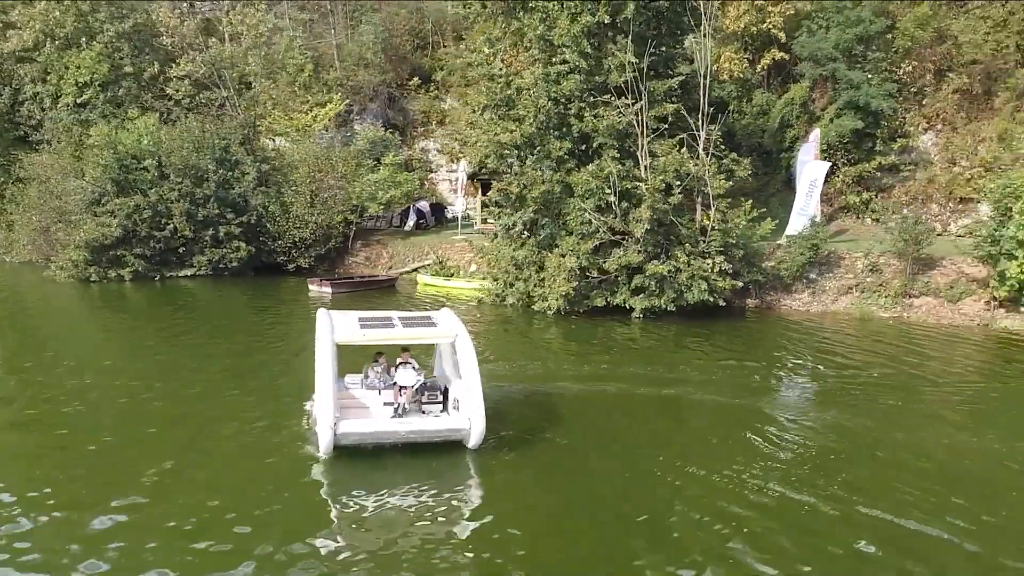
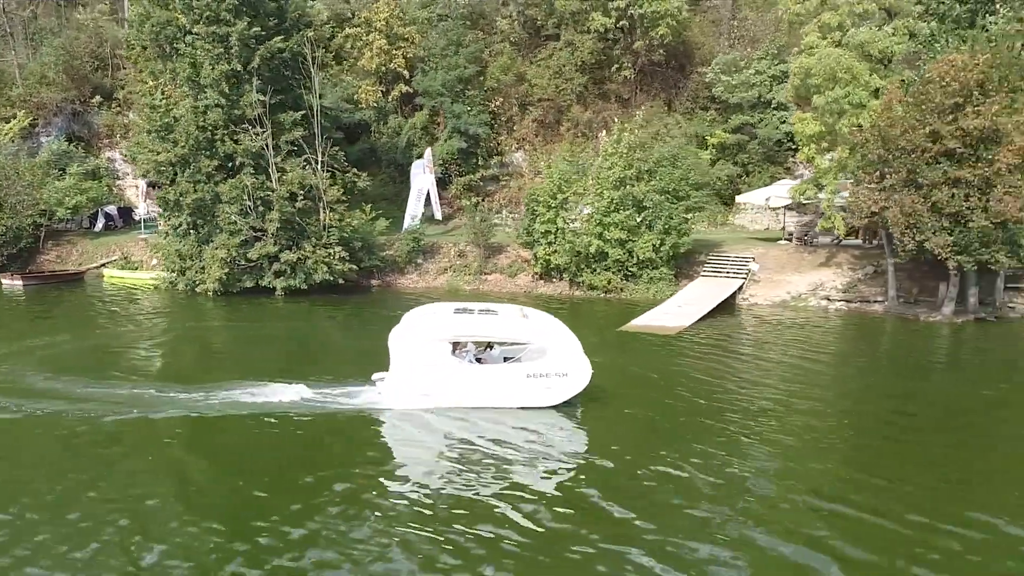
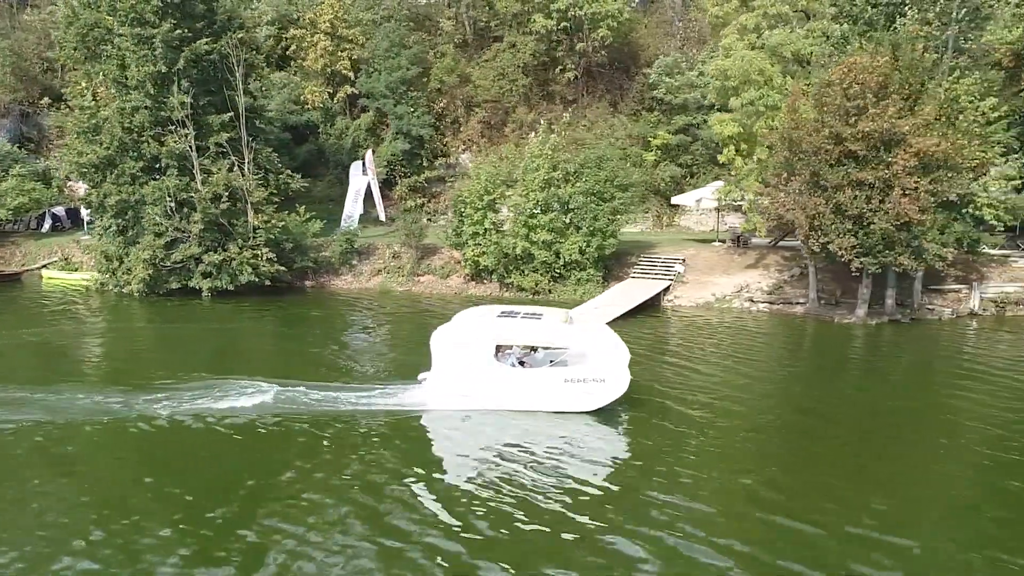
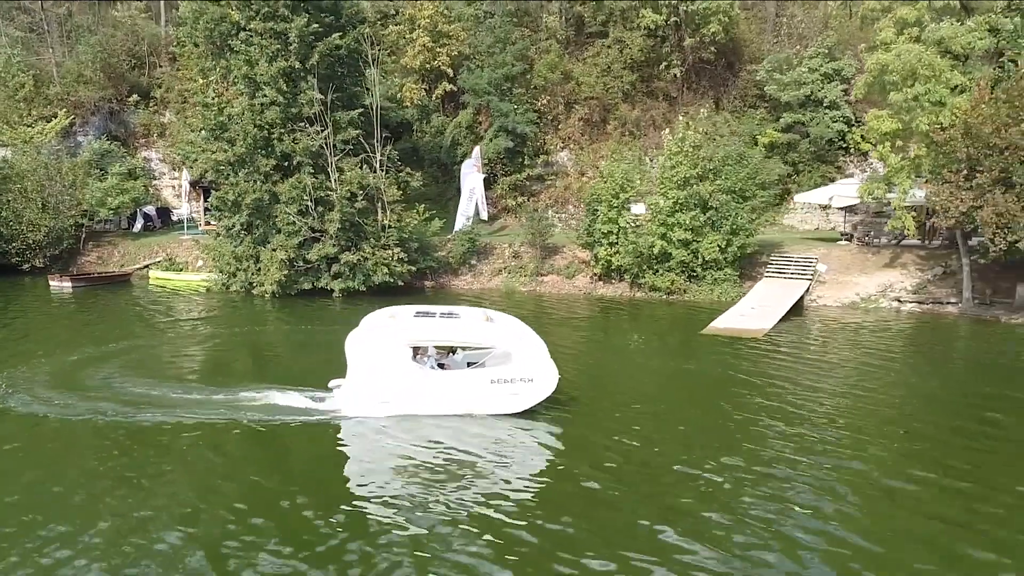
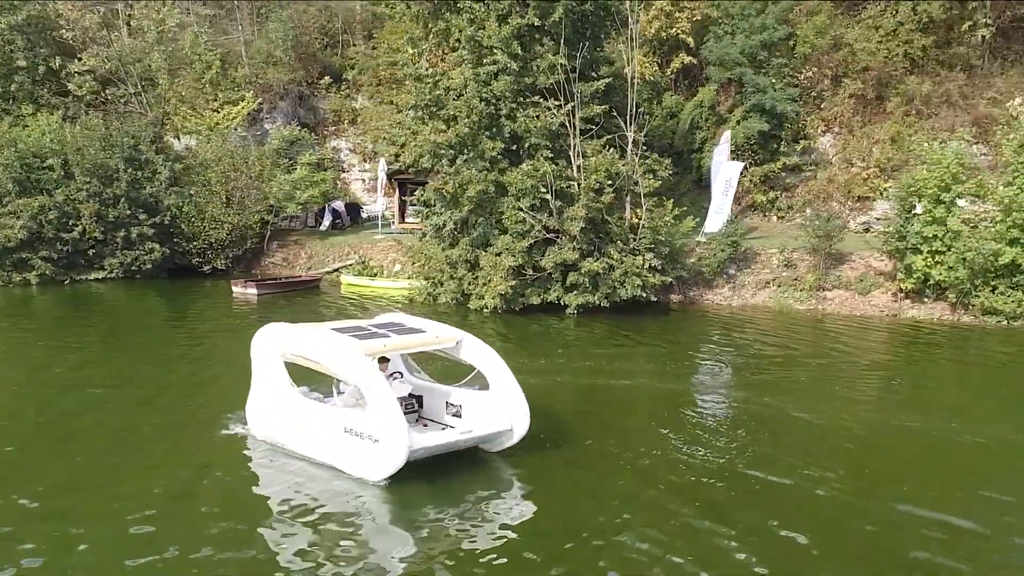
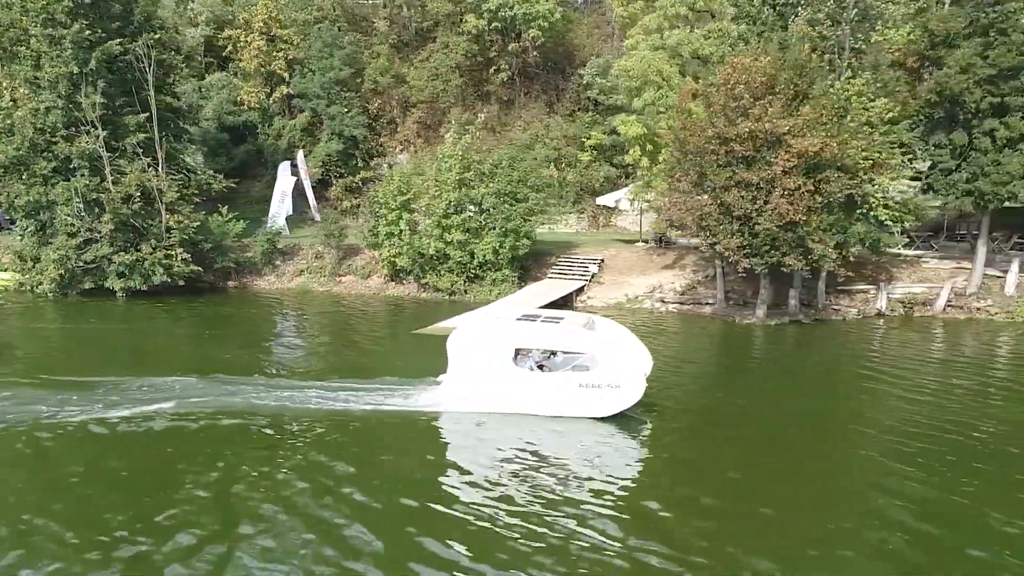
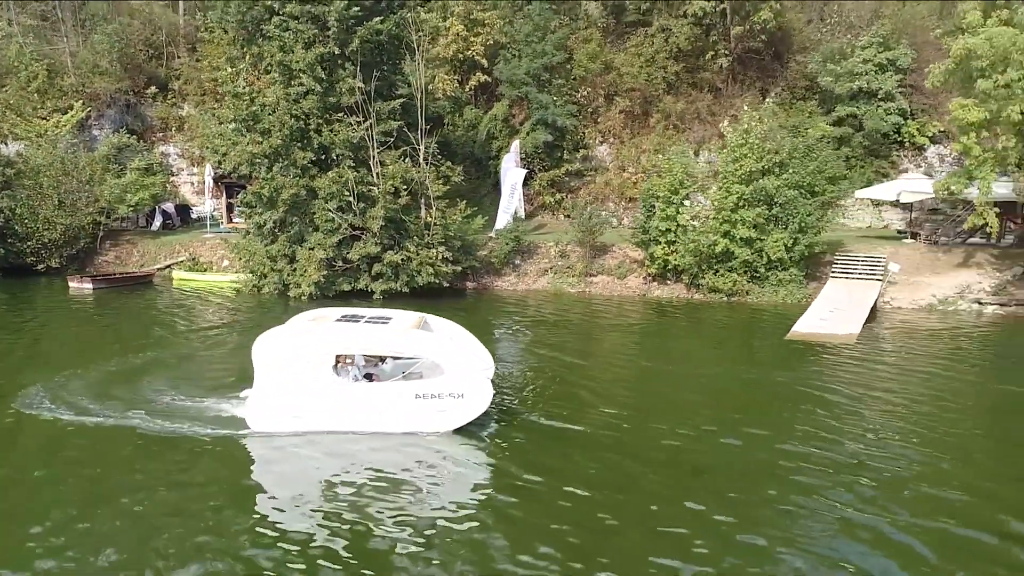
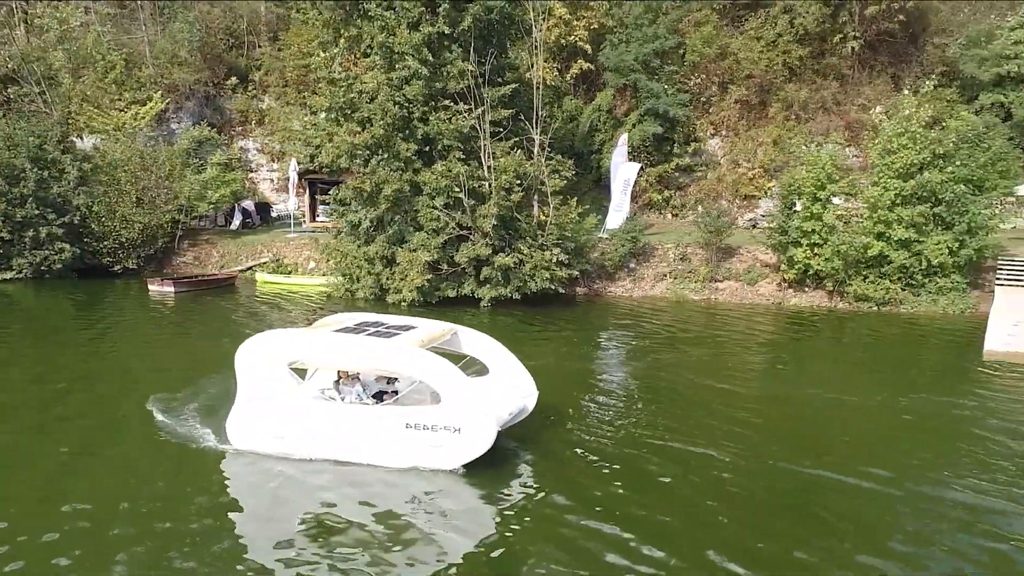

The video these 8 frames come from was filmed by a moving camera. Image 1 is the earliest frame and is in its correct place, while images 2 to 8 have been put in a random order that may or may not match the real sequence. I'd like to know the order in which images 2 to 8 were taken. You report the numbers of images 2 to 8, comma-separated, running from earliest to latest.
5, 8, 7, 4, 2, 3, 6
